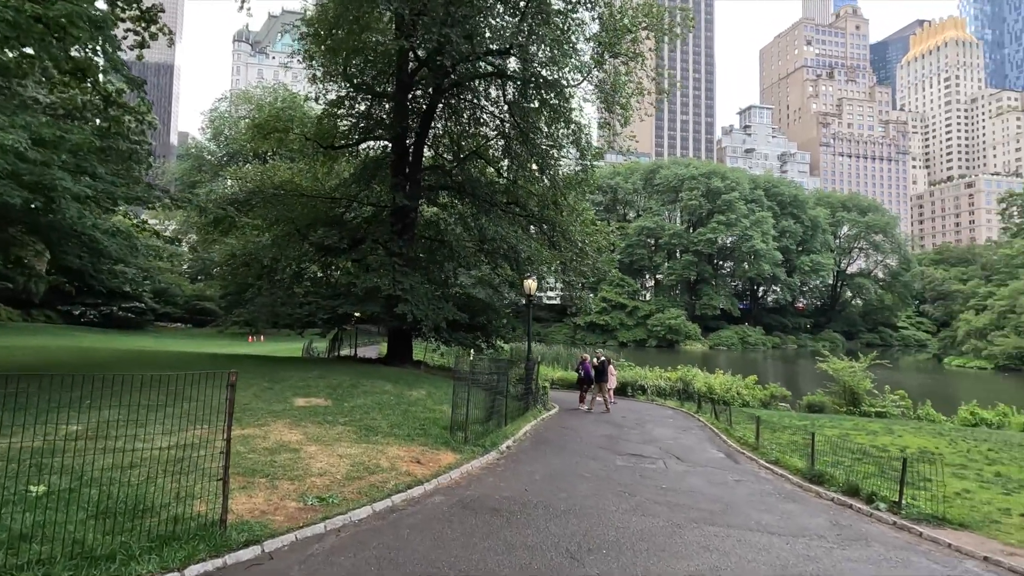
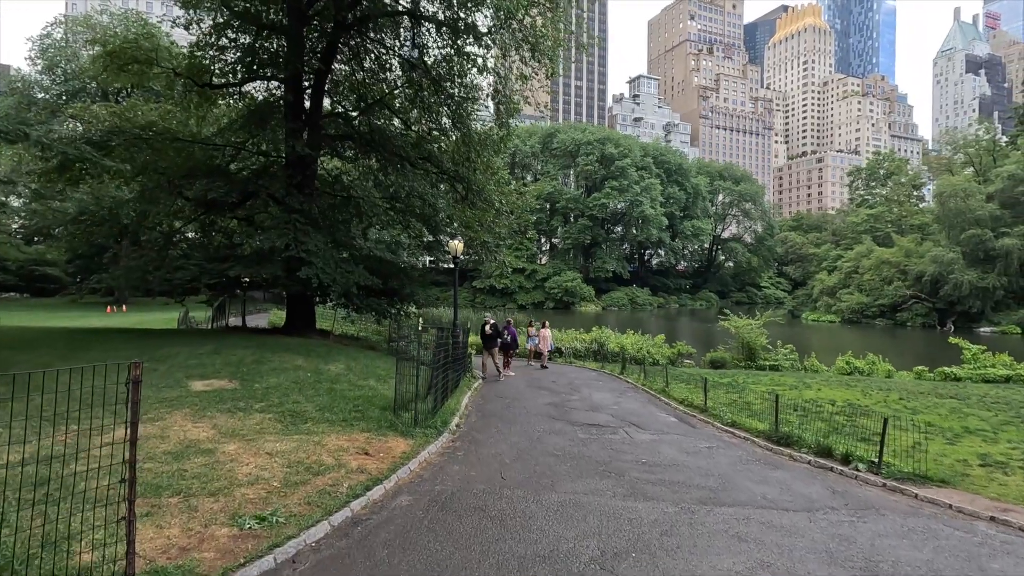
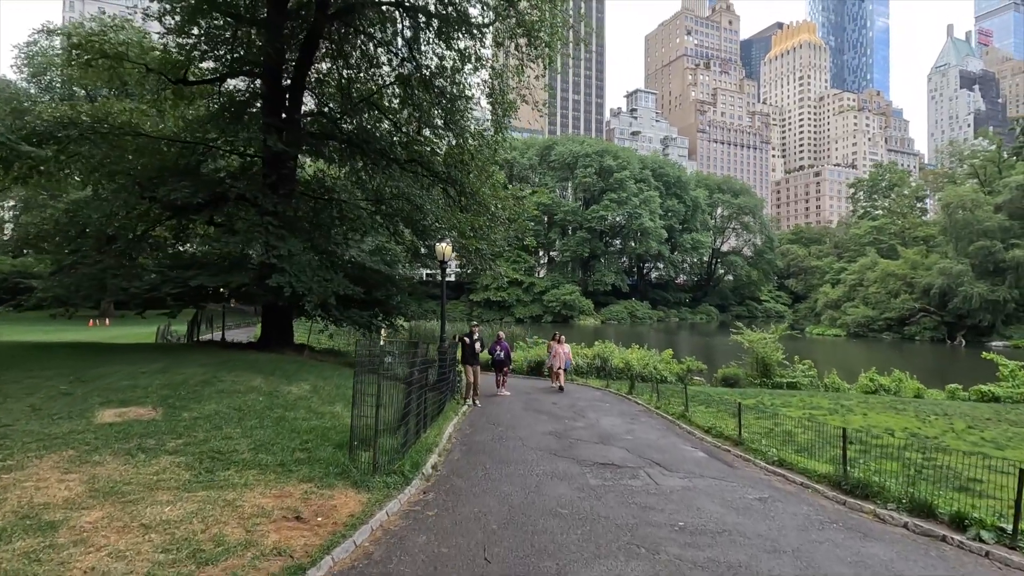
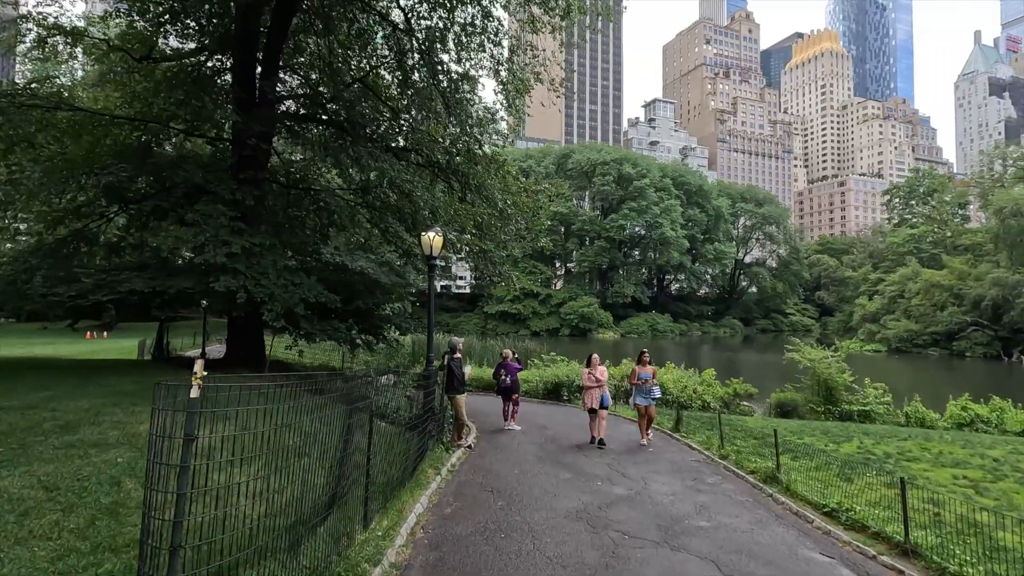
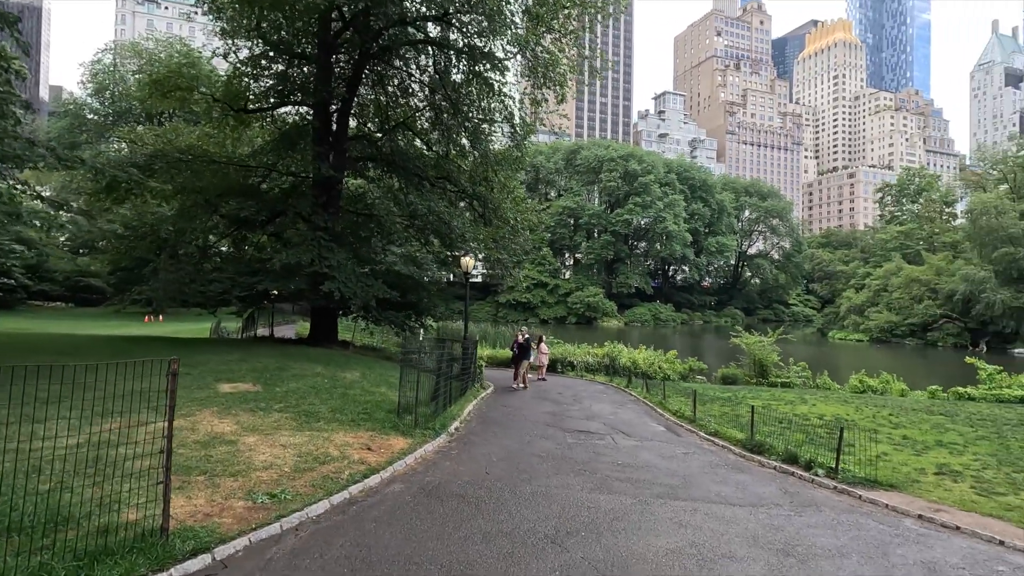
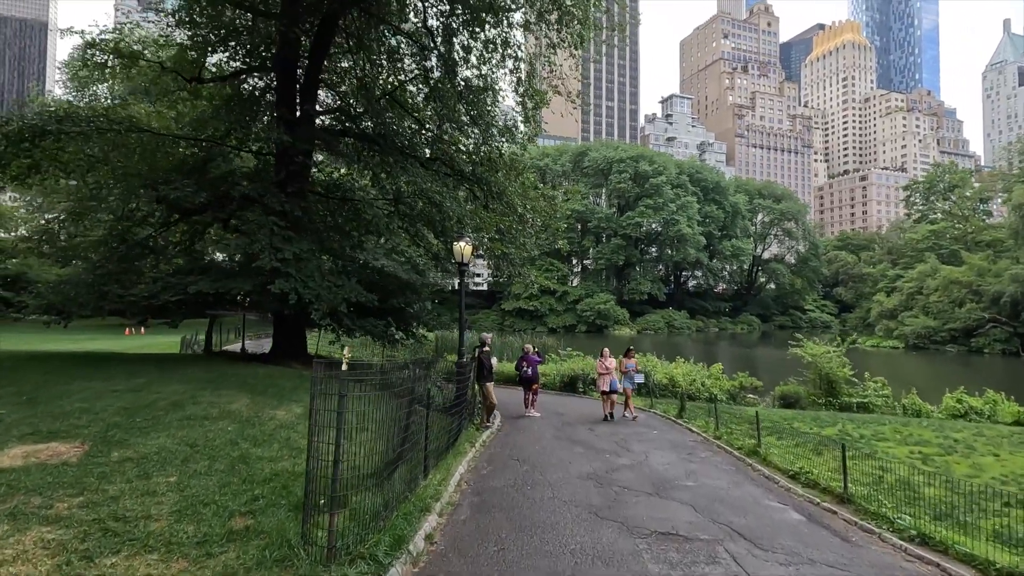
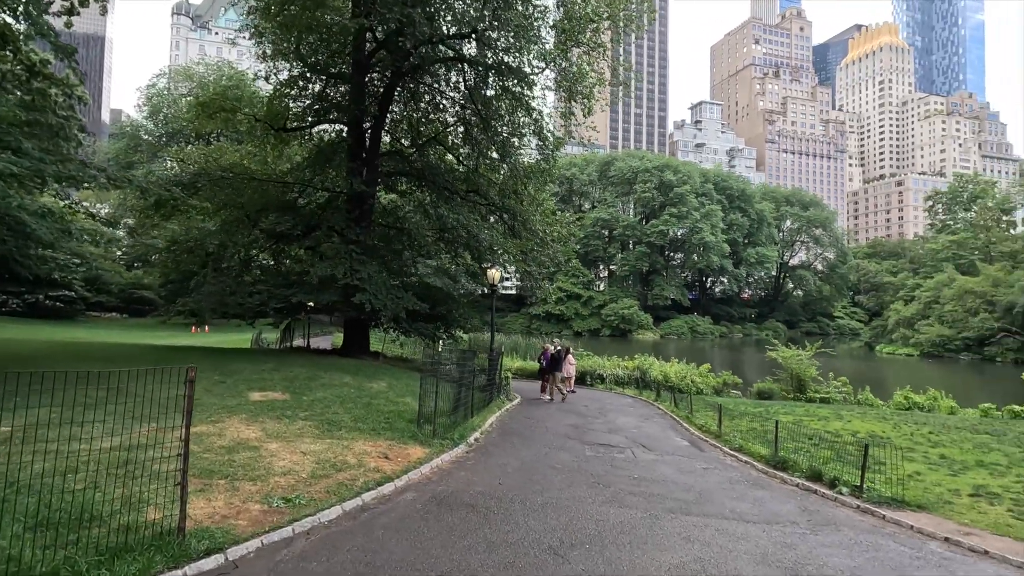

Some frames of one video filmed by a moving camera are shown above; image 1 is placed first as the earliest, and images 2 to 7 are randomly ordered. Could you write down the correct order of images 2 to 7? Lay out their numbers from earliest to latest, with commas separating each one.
7, 5, 2, 3, 6, 4
